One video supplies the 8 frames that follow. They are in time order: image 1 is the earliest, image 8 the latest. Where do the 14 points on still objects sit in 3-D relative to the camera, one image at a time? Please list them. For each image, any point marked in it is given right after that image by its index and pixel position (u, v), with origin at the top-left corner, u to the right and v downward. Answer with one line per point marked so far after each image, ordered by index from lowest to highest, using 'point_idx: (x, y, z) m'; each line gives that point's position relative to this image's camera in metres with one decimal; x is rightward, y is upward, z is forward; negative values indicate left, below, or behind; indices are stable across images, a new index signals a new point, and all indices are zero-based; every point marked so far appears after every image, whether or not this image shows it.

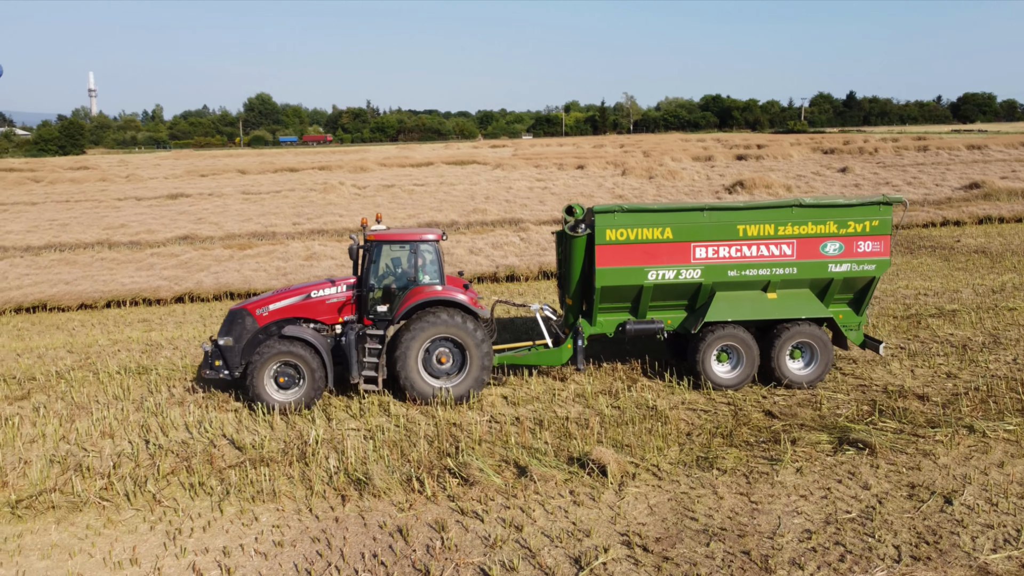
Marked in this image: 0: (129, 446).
0: (-3.2, -1.3, +7.0) m
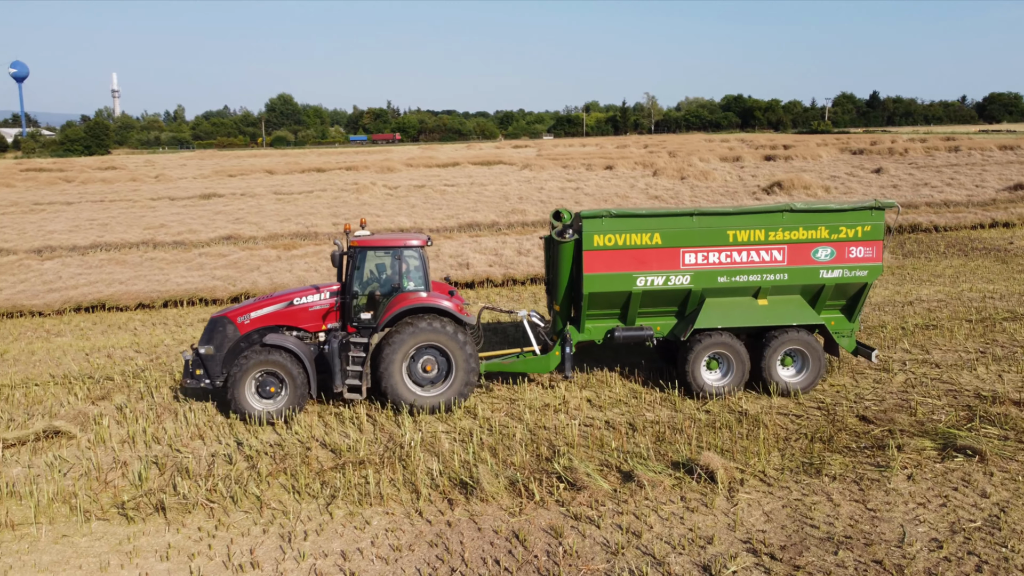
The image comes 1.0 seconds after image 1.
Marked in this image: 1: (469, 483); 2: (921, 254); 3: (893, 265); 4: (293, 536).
0: (-2.4, -1.3, +7.0) m
1: (-0.3, -1.4, +6.0) m
2: (+7.9, +0.7, +16.4) m
3: (+6.8, +0.4, +15.1) m
4: (-1.4, -1.6, +5.3) m
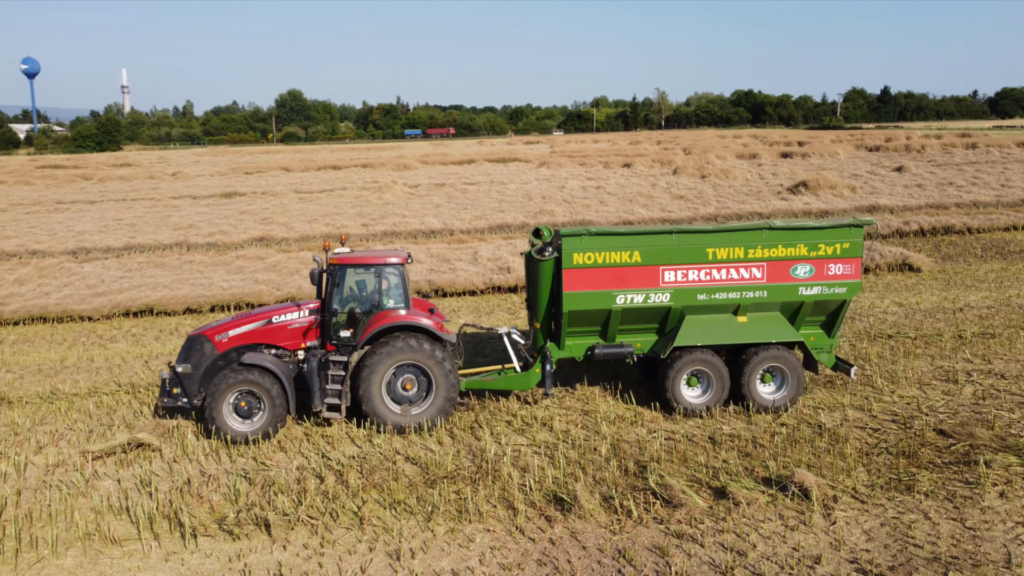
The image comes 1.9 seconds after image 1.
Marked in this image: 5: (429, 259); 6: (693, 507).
0: (-1.7, -1.4, +7.1) m
1: (+0.4, -1.5, +6.0) m
2: (+8.6, +0.6, +16.4) m
3: (+7.5, +0.3, +15.1) m
4: (-0.7, -1.7, +5.4) m
5: (-1.6, +0.6, +16.7) m
6: (+1.3, -1.5, +5.9) m
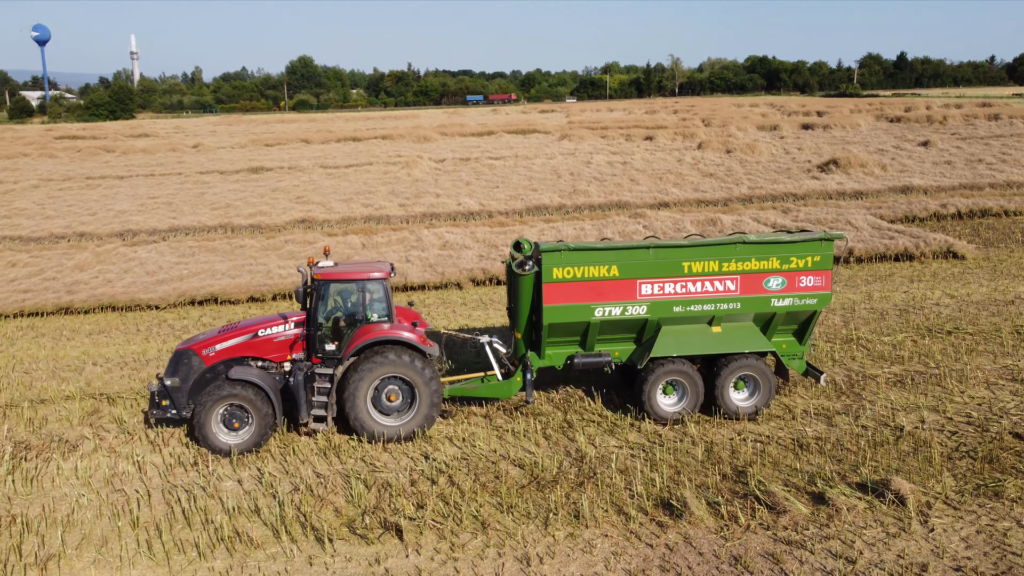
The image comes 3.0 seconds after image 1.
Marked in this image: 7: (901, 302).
0: (-0.9, -1.5, +7.4) m
1: (+1.2, -1.6, +6.4) m
2: (+9.5, +0.9, +16.6) m
3: (+8.4, +0.6, +15.3) m
4: (+0.1, -1.9, +5.8) m
5: (-0.7, +0.9, +17.0) m
6: (+2.1, -1.6, +6.2) m
7: (+5.7, -0.2, +12.4) m
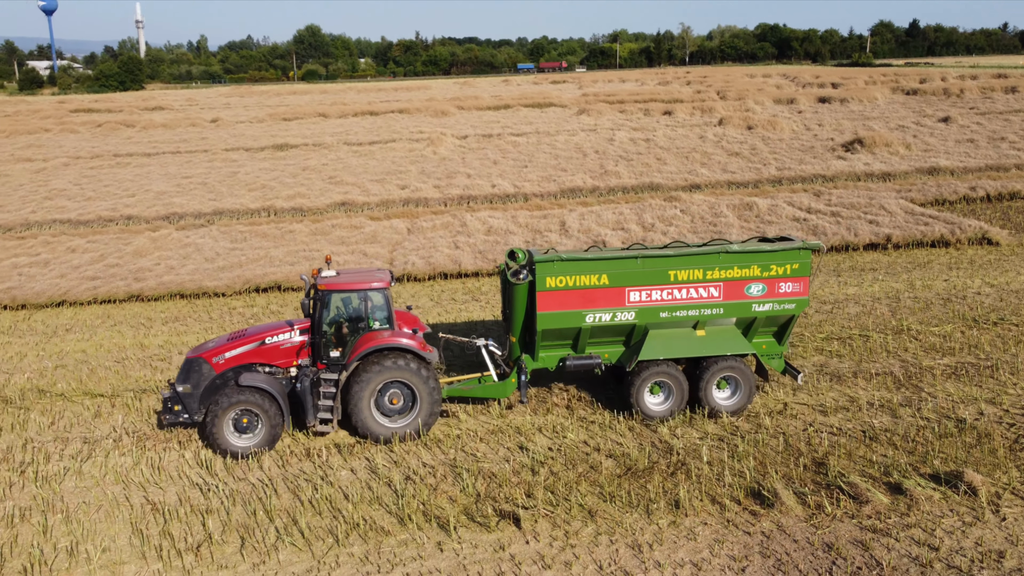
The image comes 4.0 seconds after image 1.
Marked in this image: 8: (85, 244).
0: (0.0, -1.5, +8.0) m
1: (+2.1, -1.7, +7.0) m
2: (+10.4, +1.2, +17.0) m
3: (+9.3, +0.9, +15.8) m
4: (+1.0, -1.9, +6.4) m
5: (+0.2, +1.2, +17.5) m
6: (+2.9, -1.7, +6.8) m
7: (+6.5, 0.0, +12.9) m
8: (-8.9, +0.9, +17.6) m
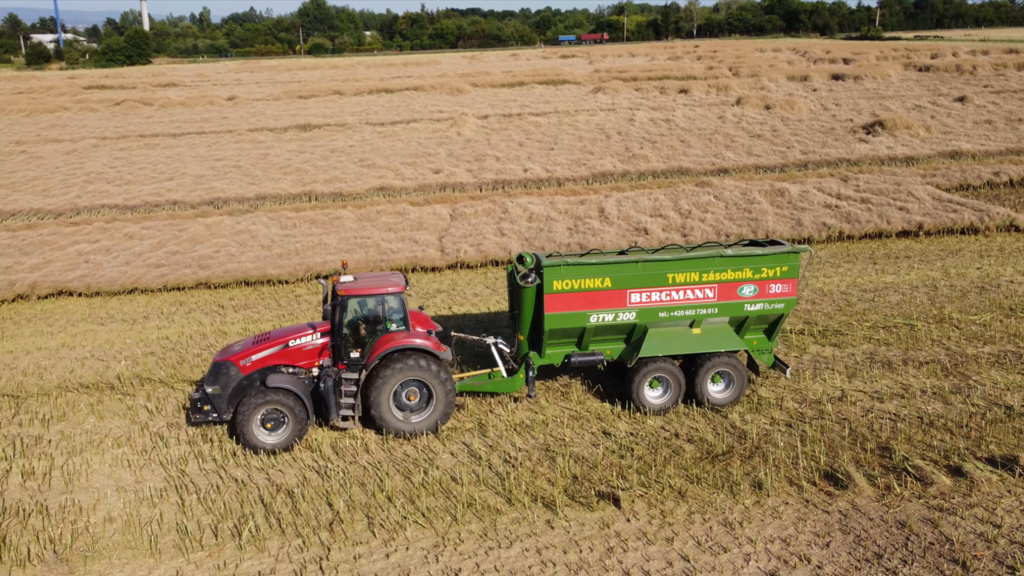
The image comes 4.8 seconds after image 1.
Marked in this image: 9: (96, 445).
0: (+0.8, -1.5, +8.7) m
1: (+2.9, -1.7, +7.7) m
2: (+11.3, +1.5, +17.6) m
3: (+10.2, +1.1, +16.4) m
4: (+1.8, -2.0, +7.1) m
5: (+1.0, +1.5, +18.1) m
6: (+3.8, -1.7, +7.5) m
7: (+7.4, +0.1, +13.5) m
8: (-8.0, +1.3, +18.3) m
9: (-4.4, -1.7, +9.0) m
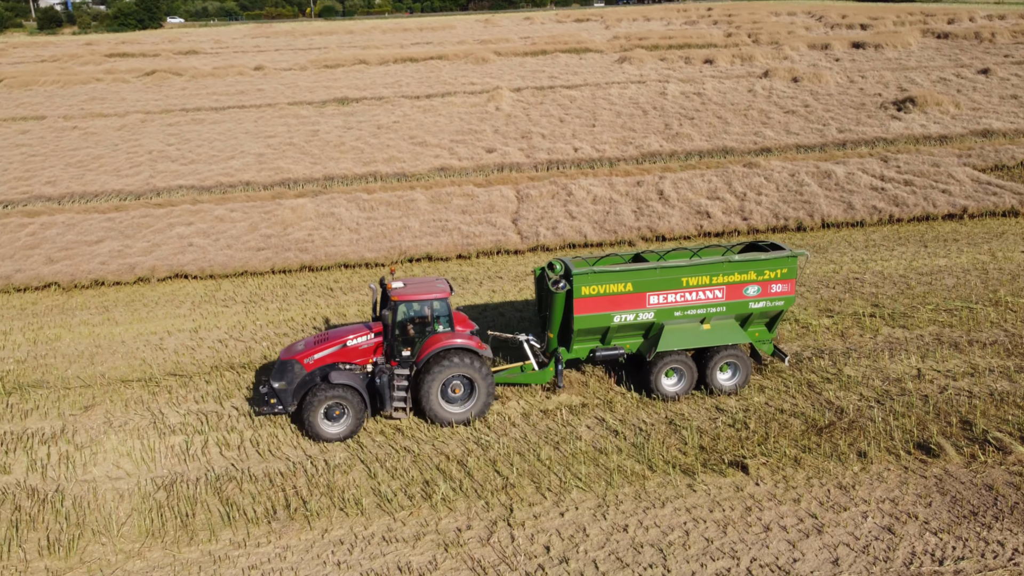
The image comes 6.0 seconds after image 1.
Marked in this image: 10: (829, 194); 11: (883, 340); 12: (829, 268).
0: (+2.3, -1.5, +10.1) m
1: (+4.4, -1.7, +9.0) m
2: (+12.8, +2.0, +18.8) m
3: (+11.6, +1.6, +17.6) m
4: (+3.3, -2.0, +8.4) m
5: (+2.5, +2.0, +19.3) m
6: (+5.3, -1.7, +8.9) m
7: (+8.9, +0.5, +14.8) m
8: (-6.5, +1.7, +19.5) m
9: (-2.9, -1.6, +10.3) m
10: (+7.1, +2.1, +19.0) m
11: (+5.2, -0.7, +11.8) m
12: (+5.6, +0.3, +14.9) m
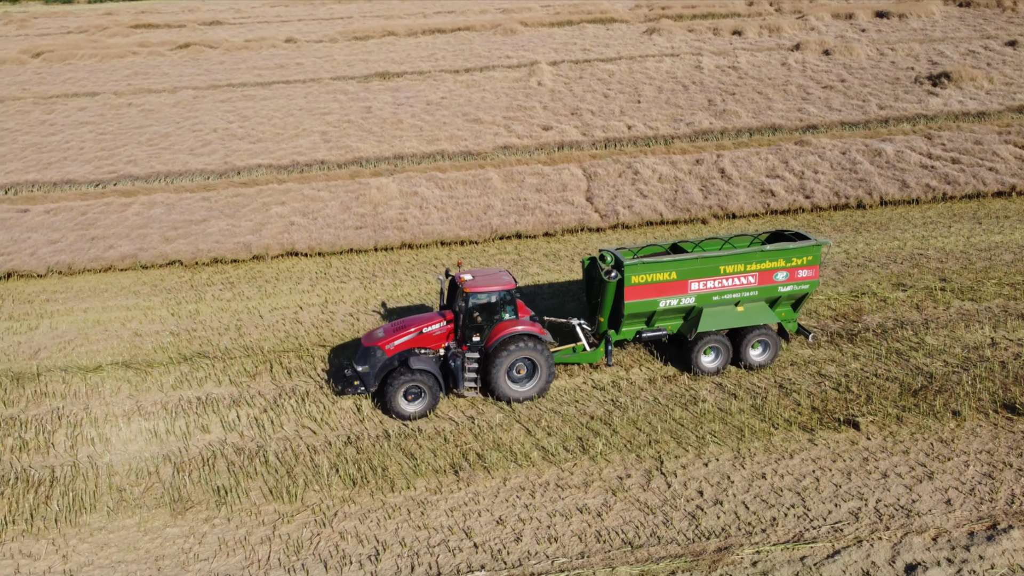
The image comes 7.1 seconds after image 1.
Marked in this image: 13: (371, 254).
0: (+4.0, -1.2, +11.5) m
1: (+6.1, -1.5, +10.4) m
2: (+14.5, +2.7, +20.0) m
3: (+13.4, +2.2, +18.8) m
4: (+5.0, -1.8, +9.8) m
5: (+4.2, +2.7, +20.5) m
6: (+7.0, -1.5, +10.2) m
7: (+10.6, +0.9, +16.1) m
8: (-4.8, +2.4, +20.7) m
9: (-1.2, -1.3, +11.7) m
10: (+8.8, +2.8, +20.2) m
11: (+6.9, -0.4, +13.2) m
12: (+7.3, +0.8, +16.2) m
13: (-2.9, +0.7, +17.0) m
